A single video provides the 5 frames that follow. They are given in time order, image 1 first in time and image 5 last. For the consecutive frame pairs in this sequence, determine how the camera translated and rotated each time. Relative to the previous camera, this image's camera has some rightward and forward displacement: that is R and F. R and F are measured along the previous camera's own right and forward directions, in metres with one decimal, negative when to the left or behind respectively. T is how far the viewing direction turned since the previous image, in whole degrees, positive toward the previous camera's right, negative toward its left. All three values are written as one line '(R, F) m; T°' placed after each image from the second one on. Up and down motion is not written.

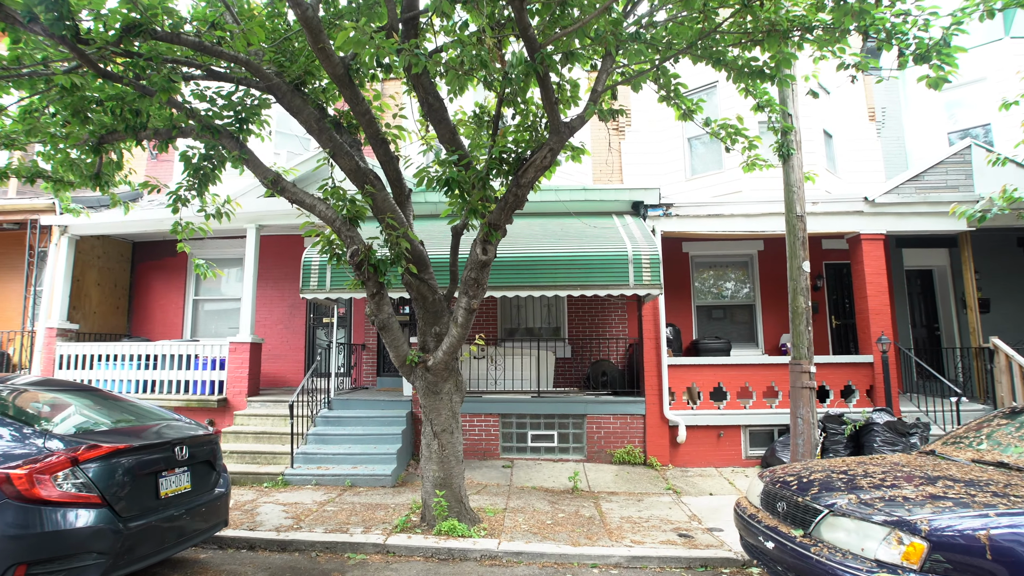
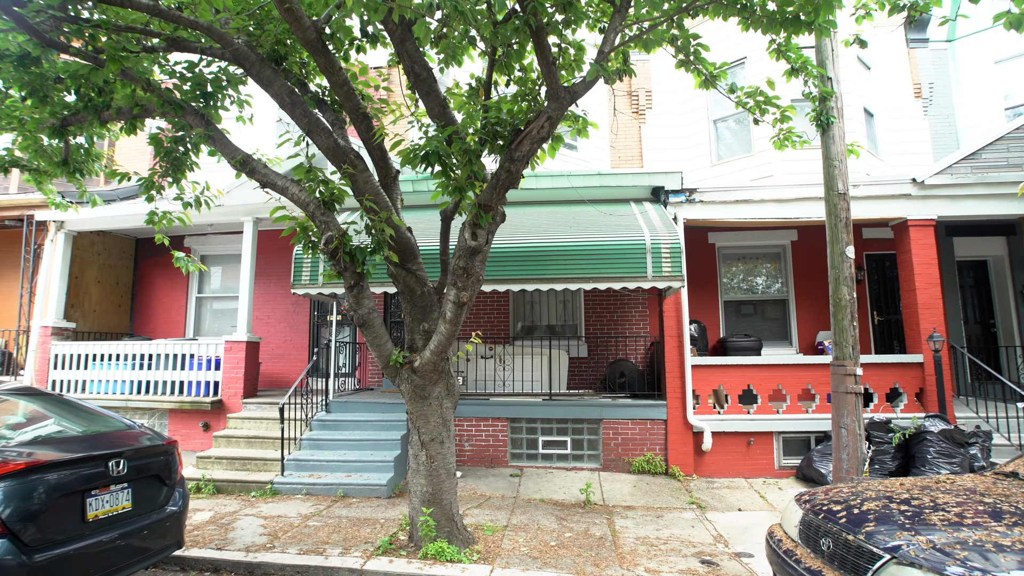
(+0.3, +0.7) m; -3°
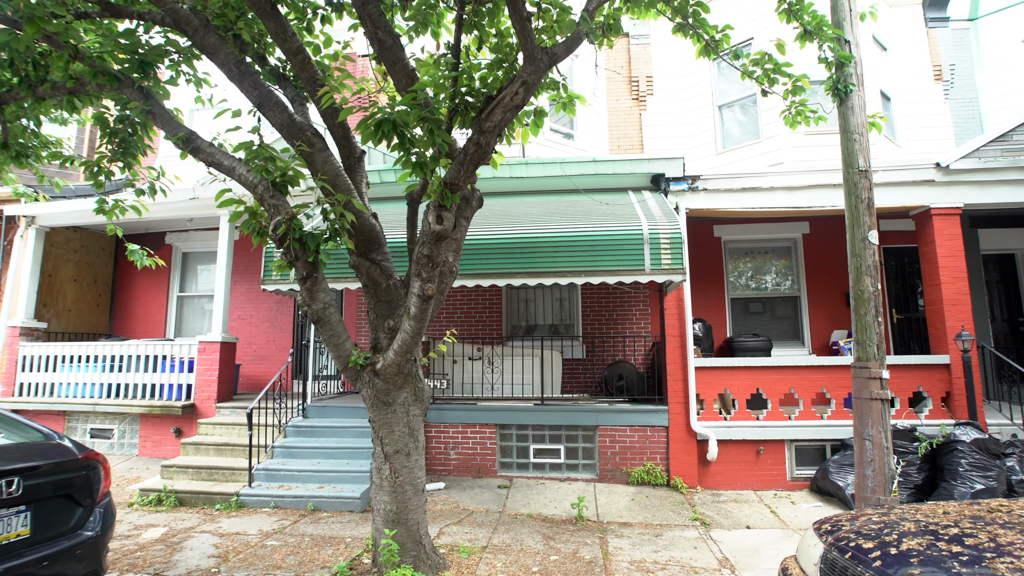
(+0.3, +0.6) m; -1°
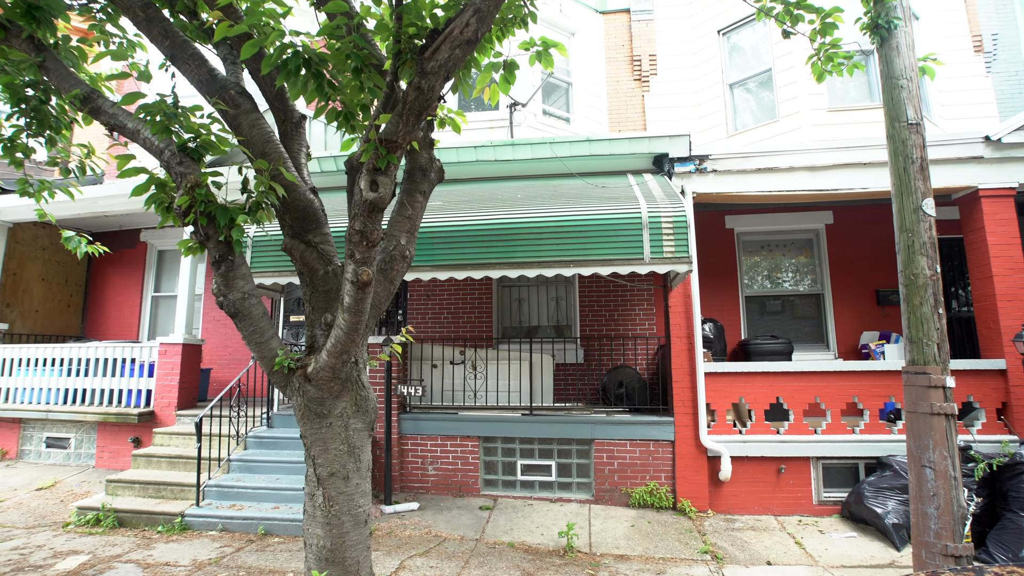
(+0.4, +0.8) m; -2°
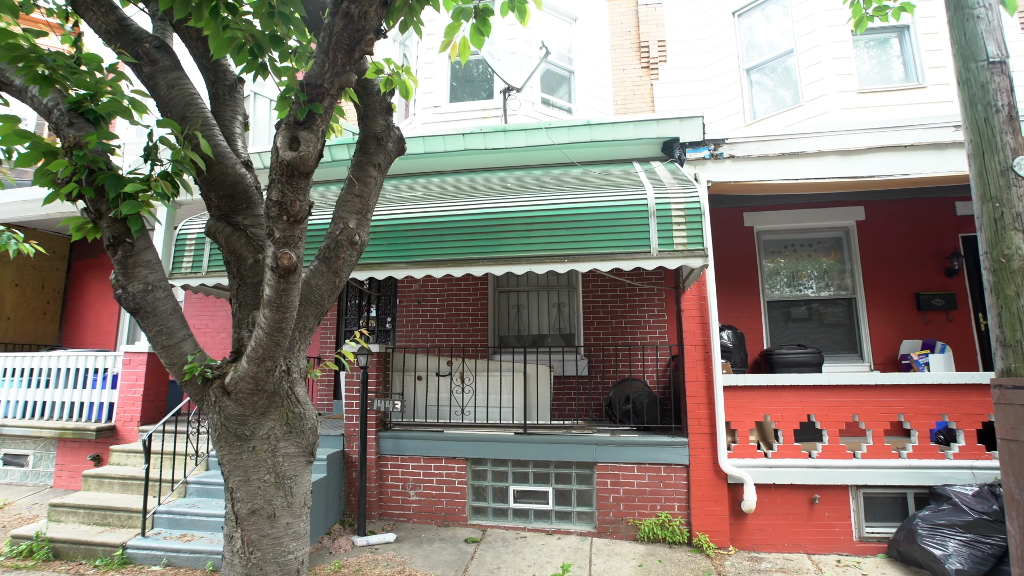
(+0.3, +0.7) m; -2°
